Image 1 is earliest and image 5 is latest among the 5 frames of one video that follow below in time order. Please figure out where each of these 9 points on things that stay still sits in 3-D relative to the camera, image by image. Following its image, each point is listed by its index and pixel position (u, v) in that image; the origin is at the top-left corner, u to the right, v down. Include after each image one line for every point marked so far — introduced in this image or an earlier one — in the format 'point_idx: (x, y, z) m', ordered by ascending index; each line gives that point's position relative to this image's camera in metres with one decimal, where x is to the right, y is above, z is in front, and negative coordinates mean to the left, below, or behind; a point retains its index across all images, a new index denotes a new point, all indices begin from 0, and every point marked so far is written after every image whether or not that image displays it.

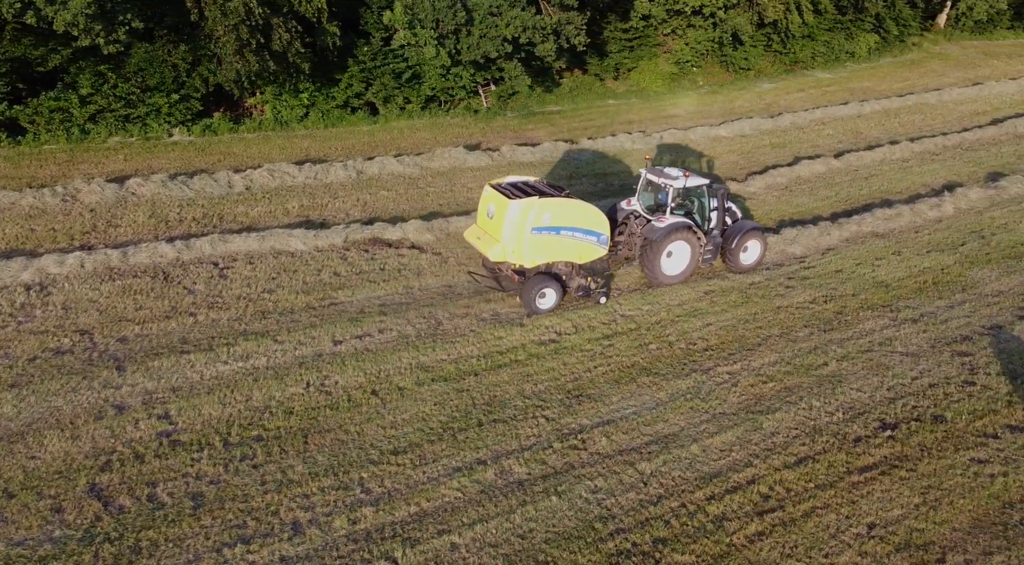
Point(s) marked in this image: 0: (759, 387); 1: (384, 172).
0: (+2.9, -1.2, +9.0) m
1: (-2.7, +2.3, +16.1) m
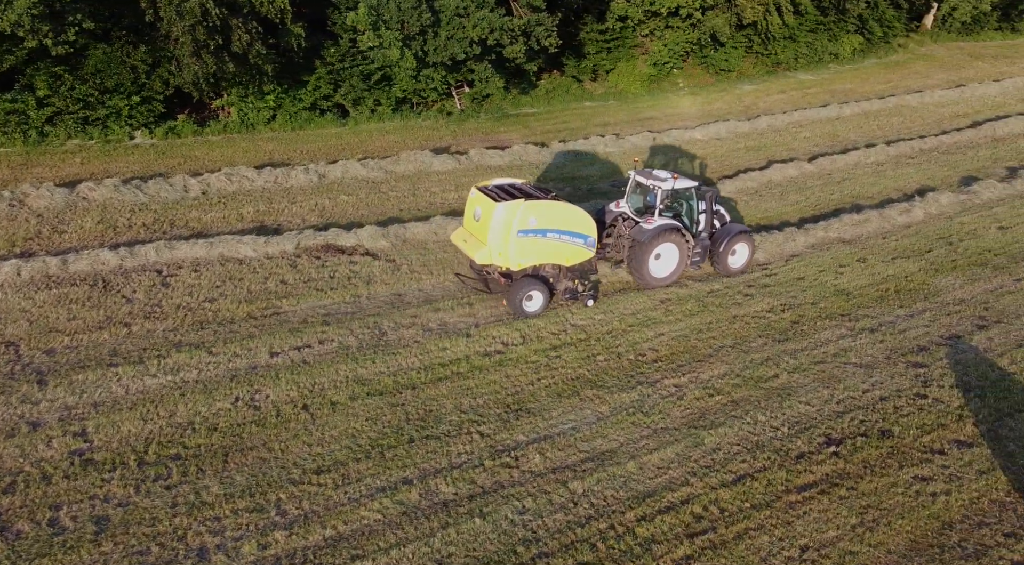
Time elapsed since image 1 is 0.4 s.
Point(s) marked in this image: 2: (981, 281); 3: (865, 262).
0: (+2.2, -1.3, +8.8) m
1: (-3.4, +2.2, +15.9) m
2: (+7.6, 0.0, +12.5) m
3: (+6.1, +0.4, +13.3) m
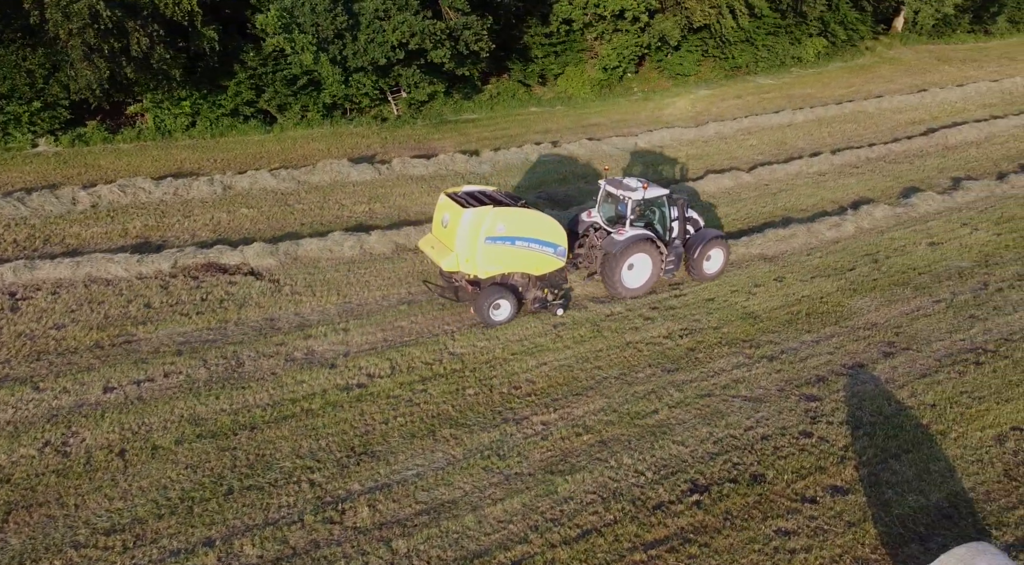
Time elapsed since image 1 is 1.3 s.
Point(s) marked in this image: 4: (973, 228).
0: (+0.6, -1.7, +8.2) m
1: (-5.1, +1.9, +15.2) m
2: (+6.0, -0.3, +12.0) m
3: (+4.5, 0.0, +12.7) m
4: (+9.3, +1.1, +15.5) m
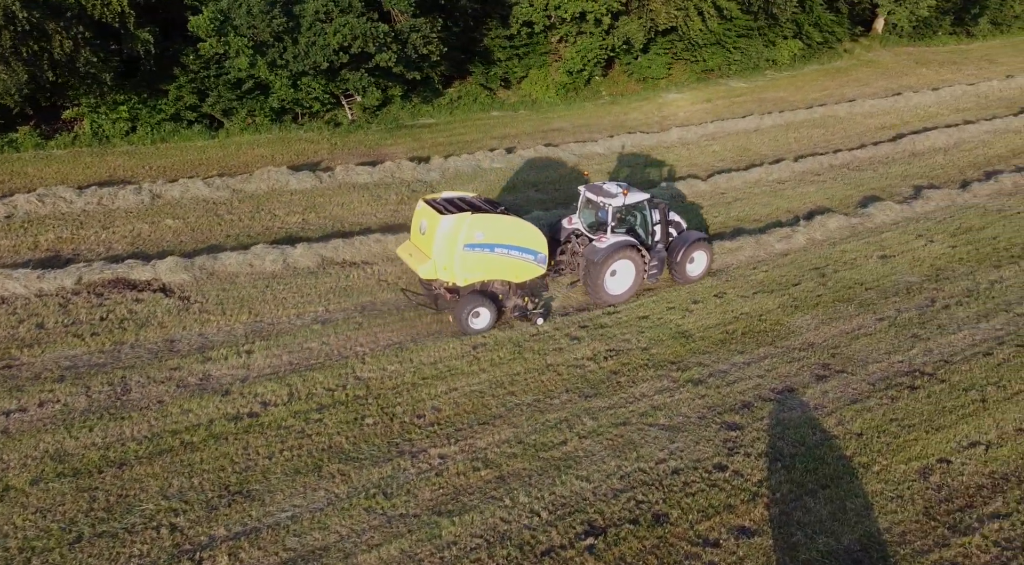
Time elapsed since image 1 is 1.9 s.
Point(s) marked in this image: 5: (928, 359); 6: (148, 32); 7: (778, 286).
0: (-0.5, -1.9, +7.7) m
1: (-6.2, +1.6, +14.6) m
2: (+4.9, -0.6, +11.6) m
3: (+3.3, -0.2, +12.3) m
4: (+8.2, +0.8, +15.1) m
5: (+5.7, -1.1, +10.5) m
6: (-7.6, +5.2, +16.0) m
7: (+4.4, -0.1, +12.7) m
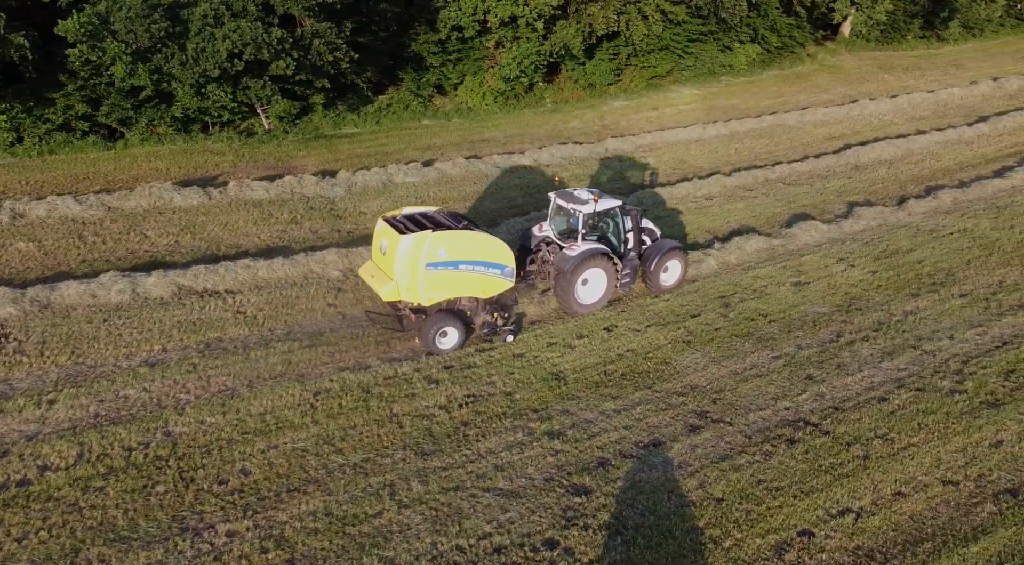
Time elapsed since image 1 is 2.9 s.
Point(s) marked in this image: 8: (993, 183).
0: (-2.3, -2.4, +6.7) m
1: (-8.1, +1.2, +13.5) m
2: (+3.0, -1.1, +10.7) m
3: (+1.5, -0.7, +11.3) m
4: (+6.3, +0.3, +14.3) m
5: (+3.8, -1.5, +9.6) m
6: (-9.5, +4.8, +15.0) m
7: (+2.5, -0.5, +11.8) m
8: (+12.1, +2.5, +19.3) m
